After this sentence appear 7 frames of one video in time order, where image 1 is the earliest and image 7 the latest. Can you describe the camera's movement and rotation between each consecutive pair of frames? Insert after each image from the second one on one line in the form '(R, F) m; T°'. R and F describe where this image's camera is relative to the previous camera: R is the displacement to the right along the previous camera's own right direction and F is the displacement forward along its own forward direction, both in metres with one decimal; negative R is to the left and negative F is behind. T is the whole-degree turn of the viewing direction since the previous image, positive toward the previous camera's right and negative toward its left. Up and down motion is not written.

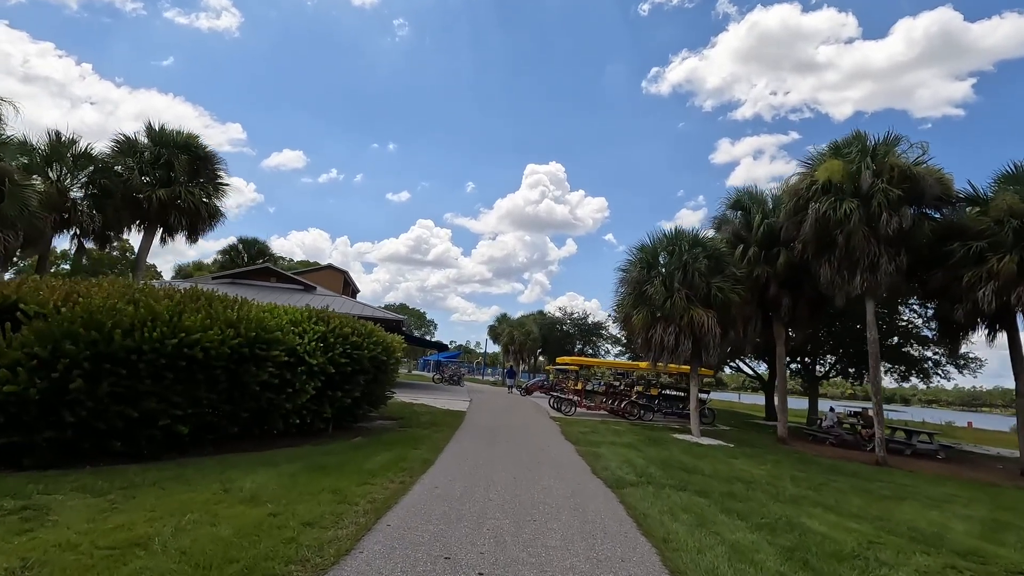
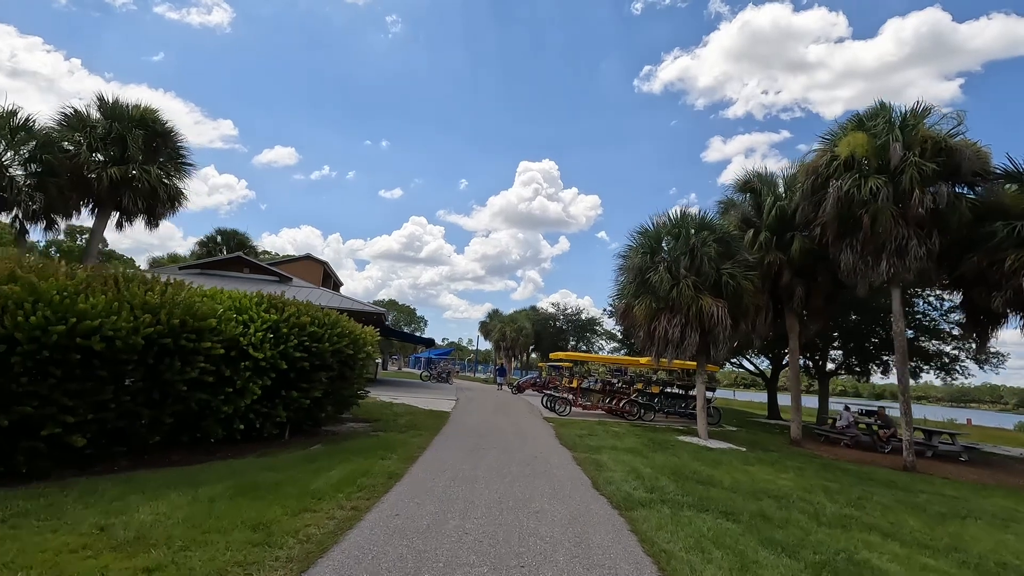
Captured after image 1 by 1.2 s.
(+0.1, +1.6) m; +1°
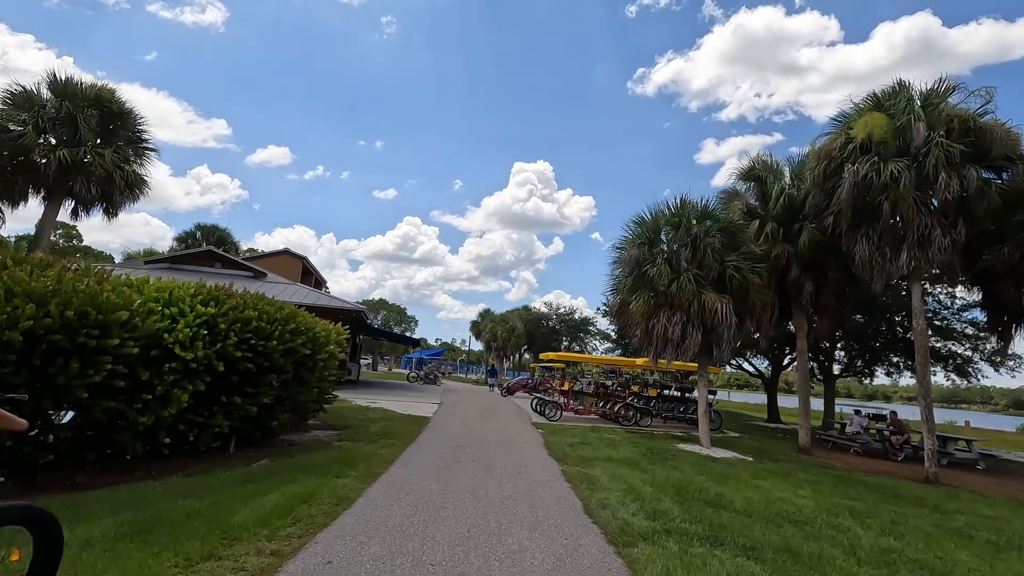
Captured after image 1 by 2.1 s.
(+0.2, +1.3) m; +1°
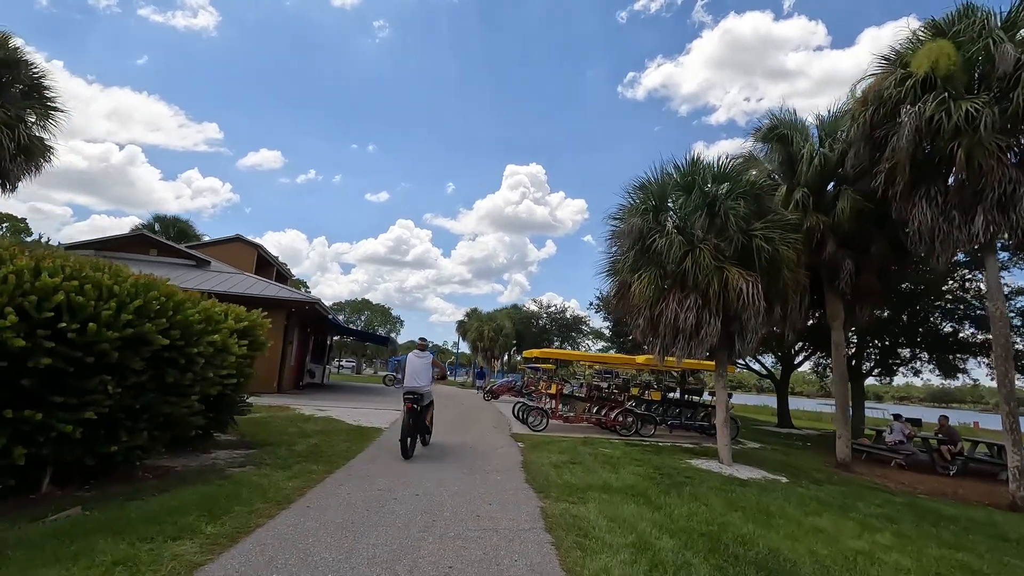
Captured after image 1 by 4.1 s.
(+0.5, +2.8) m; +1°
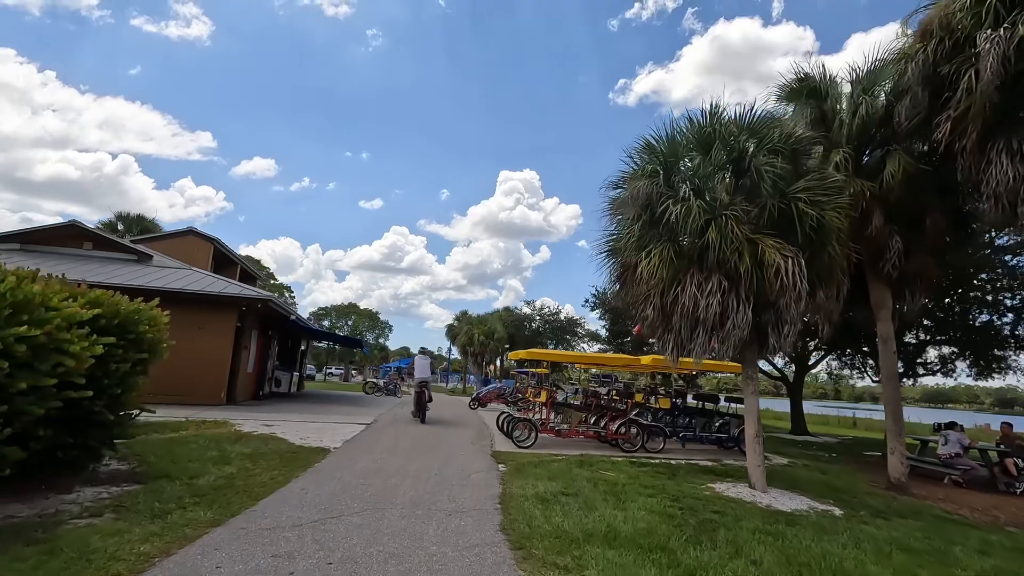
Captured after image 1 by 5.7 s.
(+0.3, +2.3) m; +1°
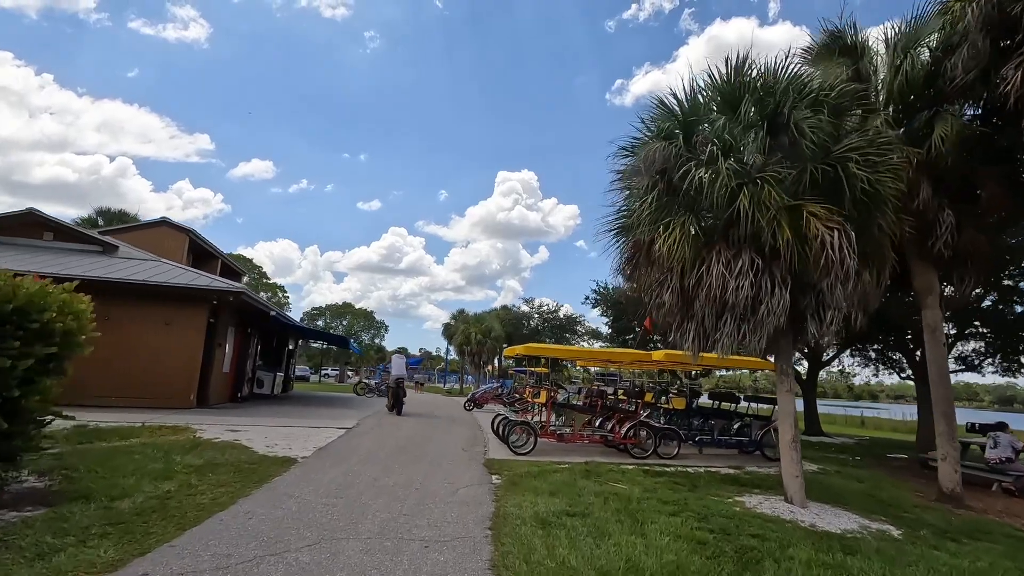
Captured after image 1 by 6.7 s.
(+0.1, +1.3) m; 0°
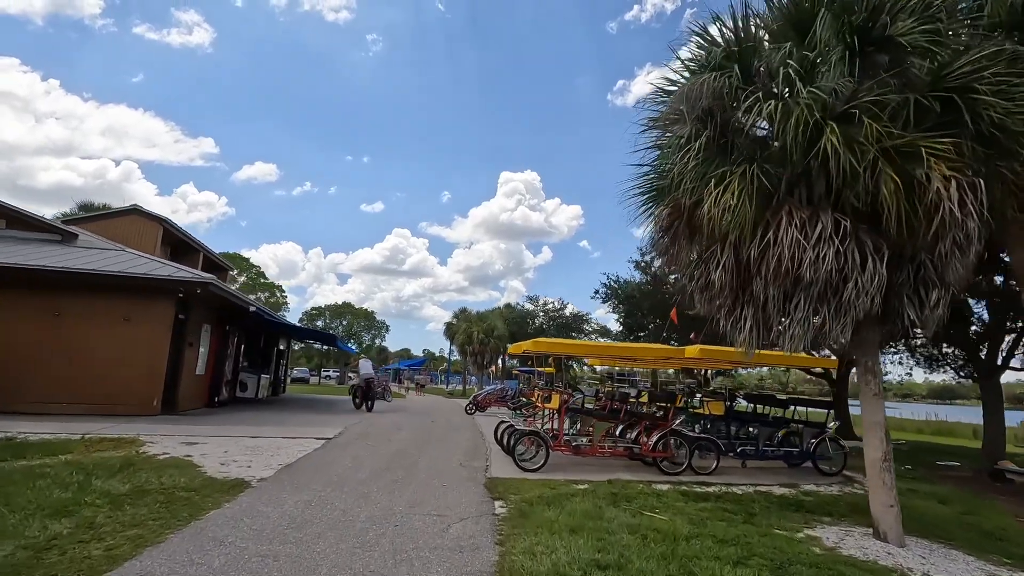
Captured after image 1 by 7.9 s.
(0.0, +1.7) m; 0°
